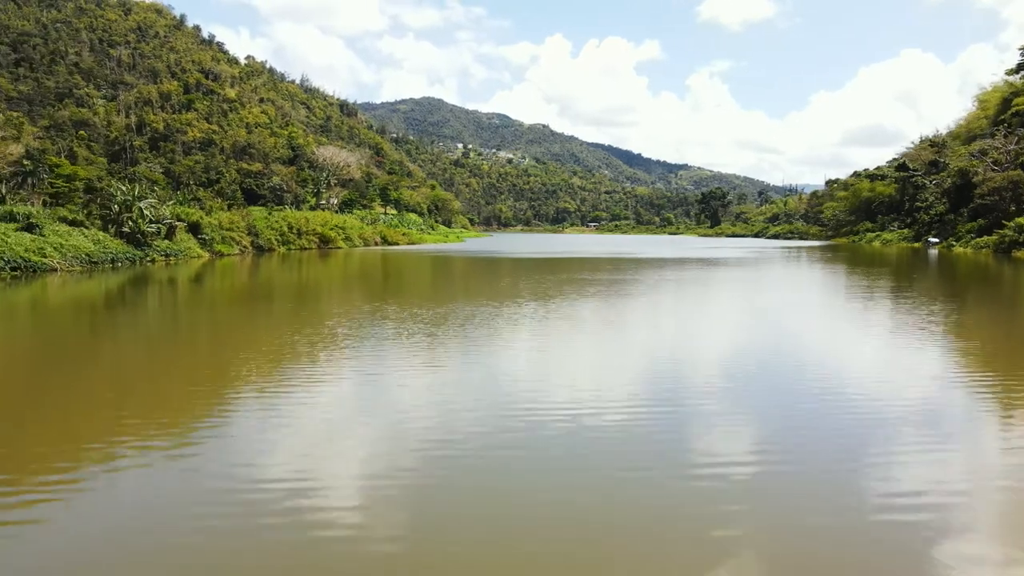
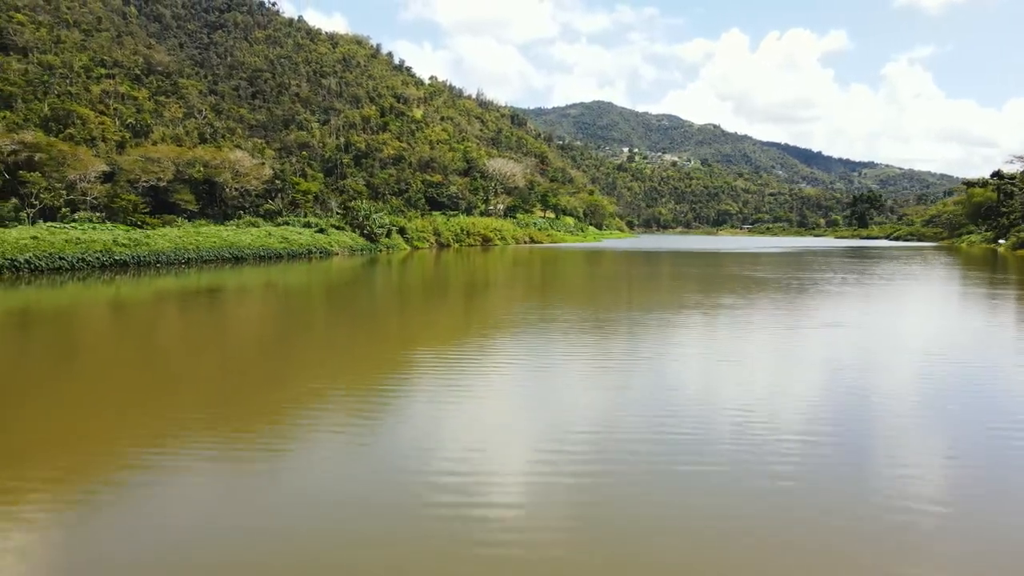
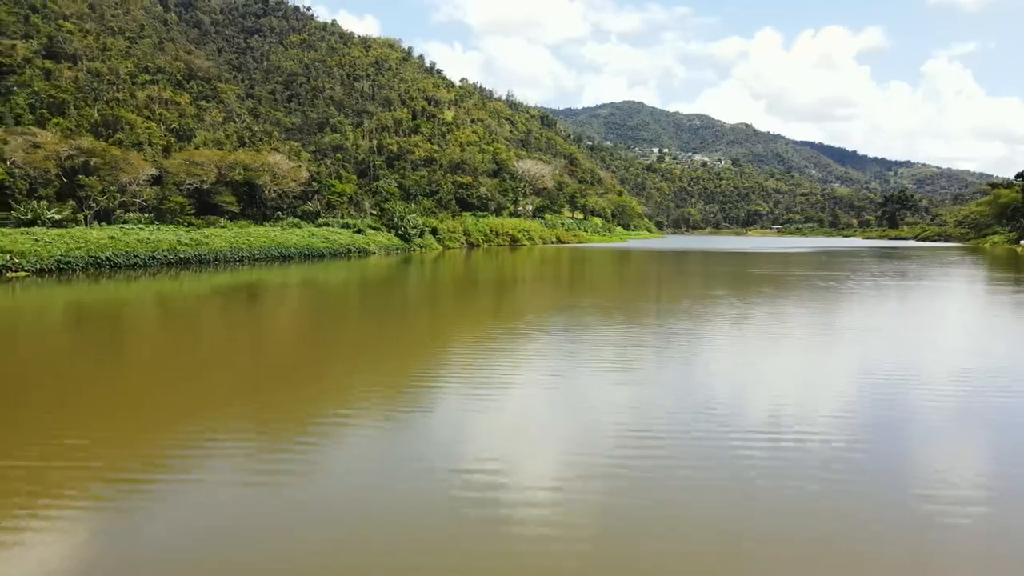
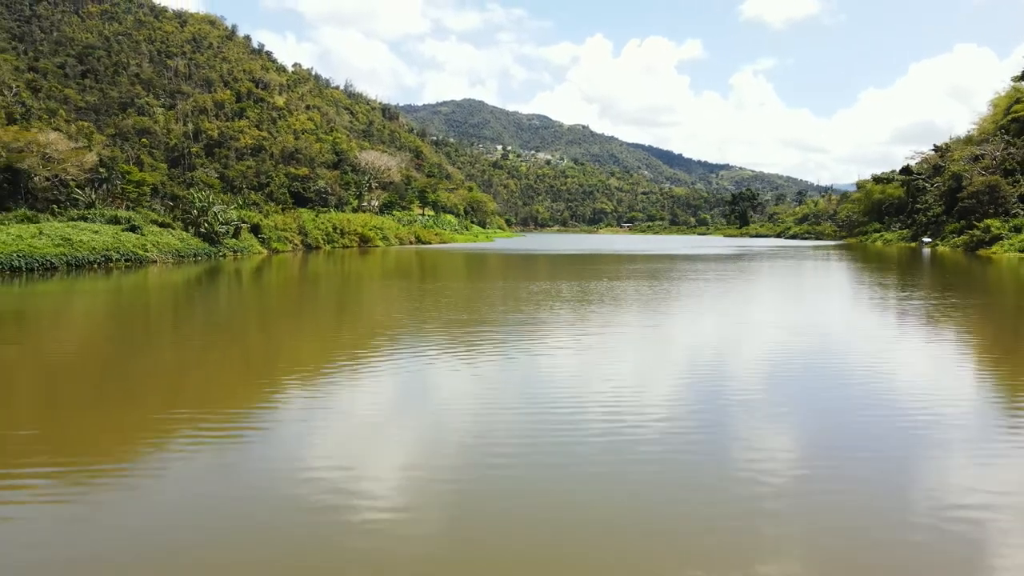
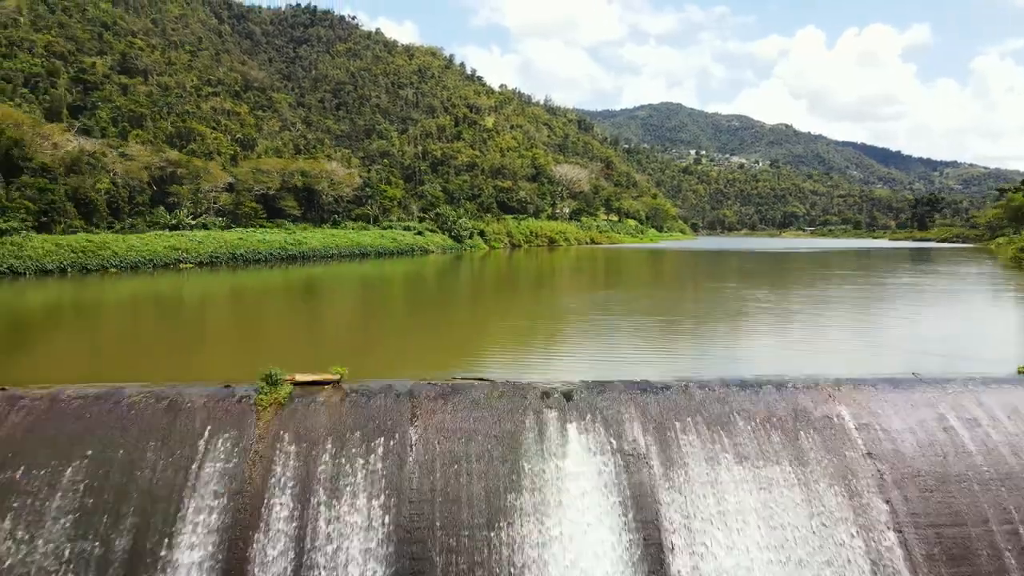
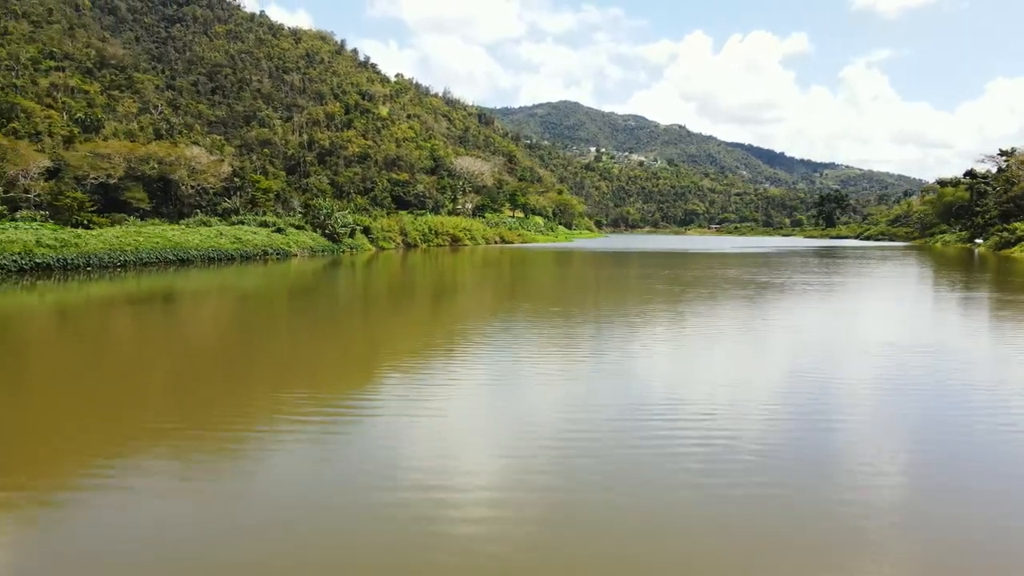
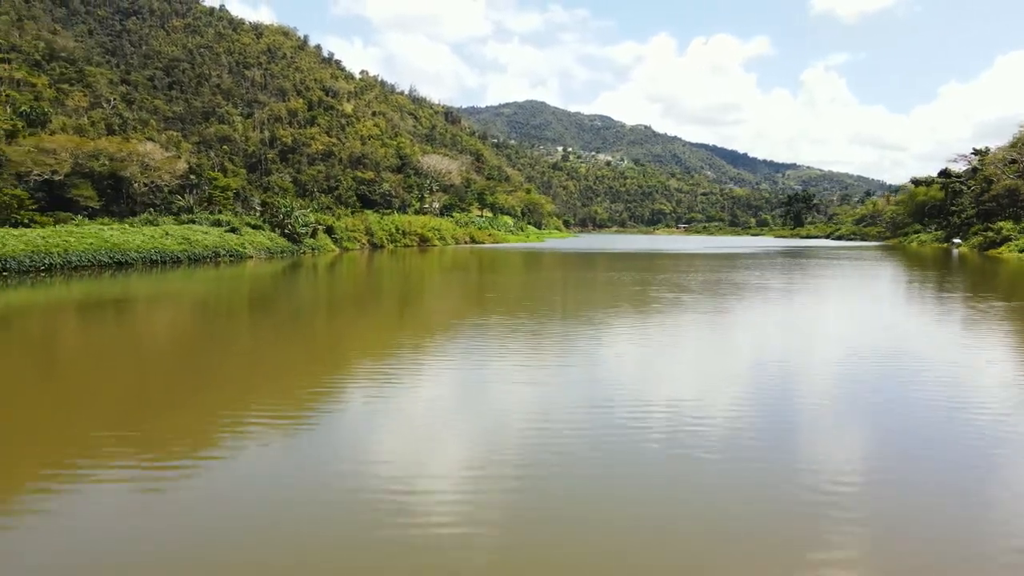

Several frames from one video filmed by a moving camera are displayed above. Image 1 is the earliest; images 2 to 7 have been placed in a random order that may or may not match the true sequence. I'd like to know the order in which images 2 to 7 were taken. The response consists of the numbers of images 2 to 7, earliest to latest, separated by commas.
4, 7, 6, 2, 3, 5
